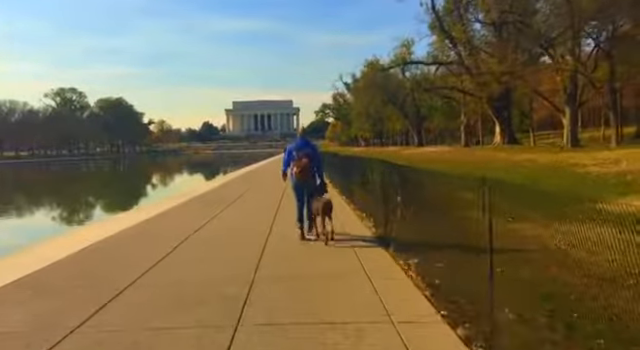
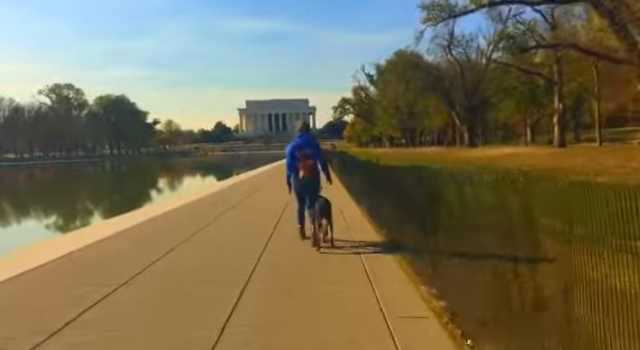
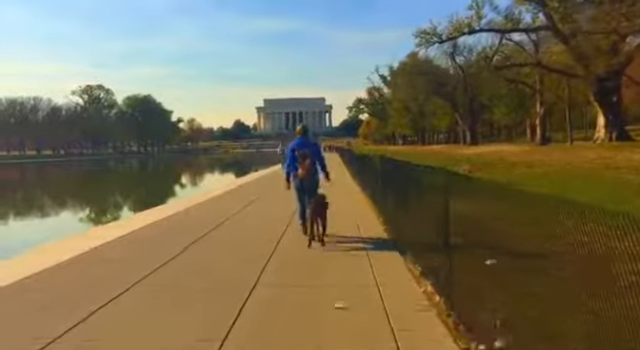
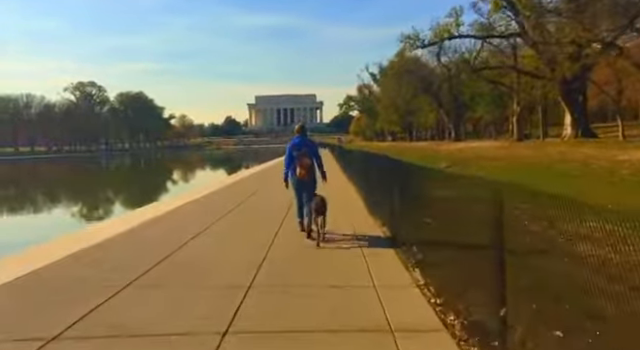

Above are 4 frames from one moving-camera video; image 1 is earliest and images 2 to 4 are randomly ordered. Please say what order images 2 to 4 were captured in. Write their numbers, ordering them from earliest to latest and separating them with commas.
4, 3, 2
